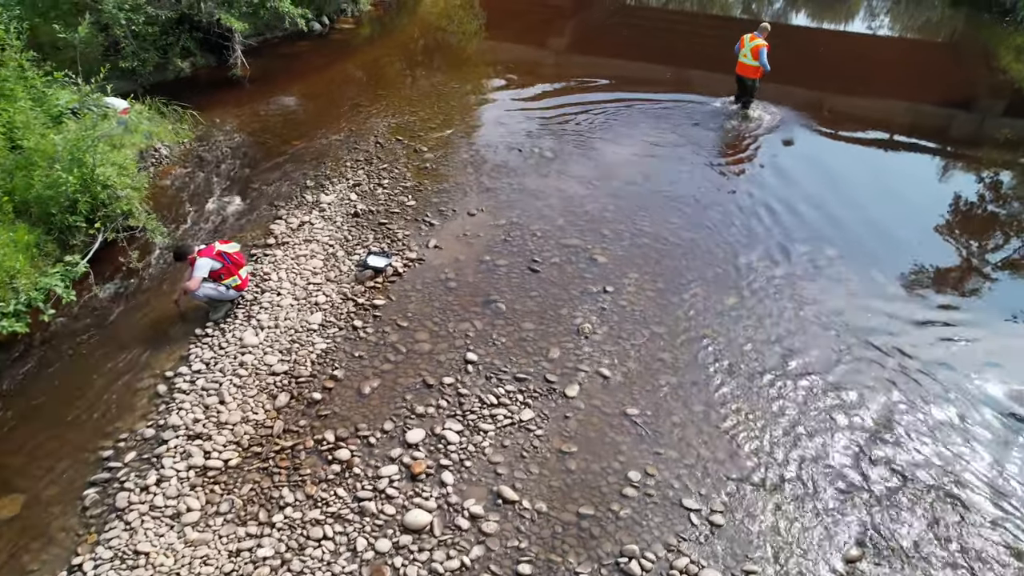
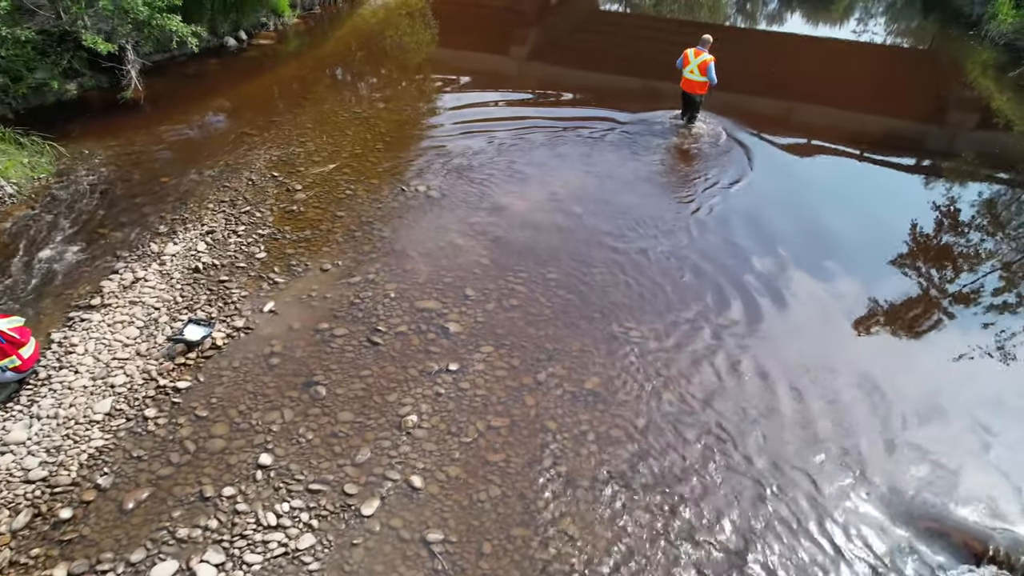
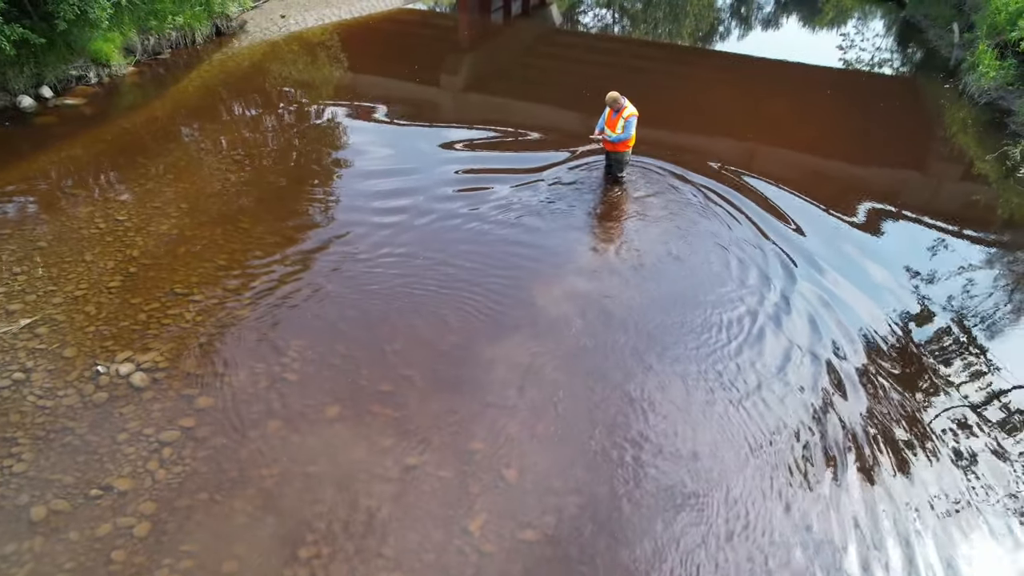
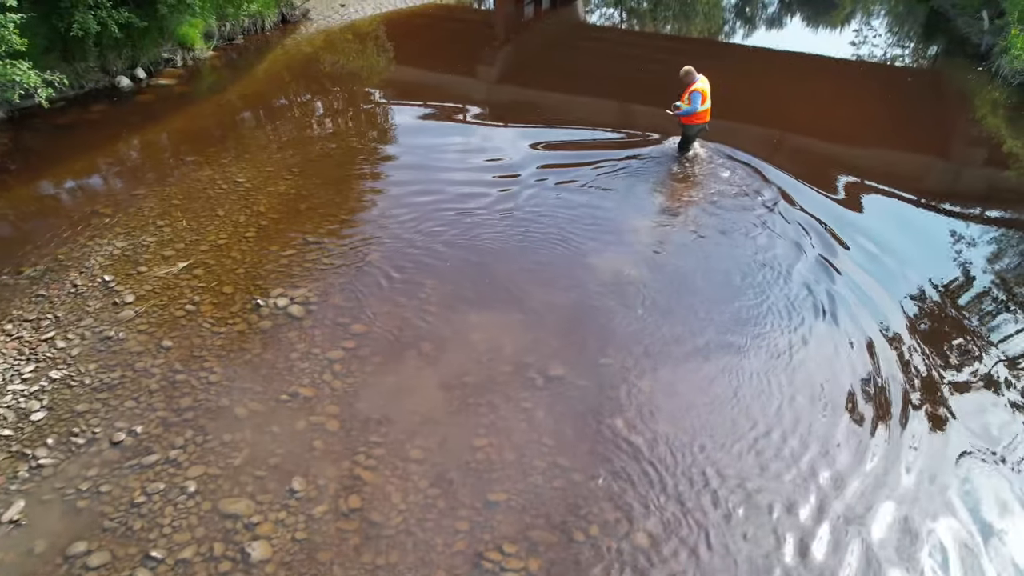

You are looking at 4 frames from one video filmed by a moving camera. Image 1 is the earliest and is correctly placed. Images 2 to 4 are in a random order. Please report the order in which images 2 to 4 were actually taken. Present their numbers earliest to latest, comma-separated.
2, 4, 3
